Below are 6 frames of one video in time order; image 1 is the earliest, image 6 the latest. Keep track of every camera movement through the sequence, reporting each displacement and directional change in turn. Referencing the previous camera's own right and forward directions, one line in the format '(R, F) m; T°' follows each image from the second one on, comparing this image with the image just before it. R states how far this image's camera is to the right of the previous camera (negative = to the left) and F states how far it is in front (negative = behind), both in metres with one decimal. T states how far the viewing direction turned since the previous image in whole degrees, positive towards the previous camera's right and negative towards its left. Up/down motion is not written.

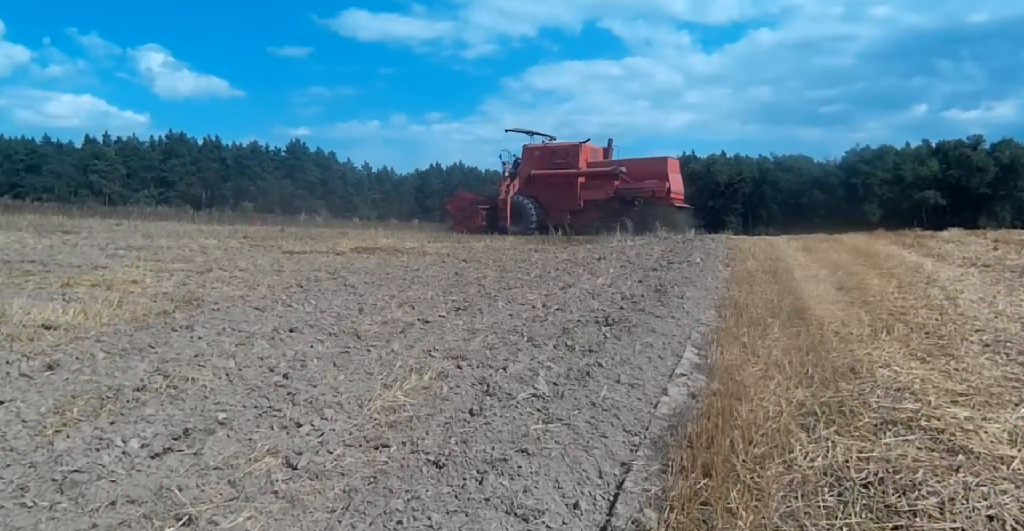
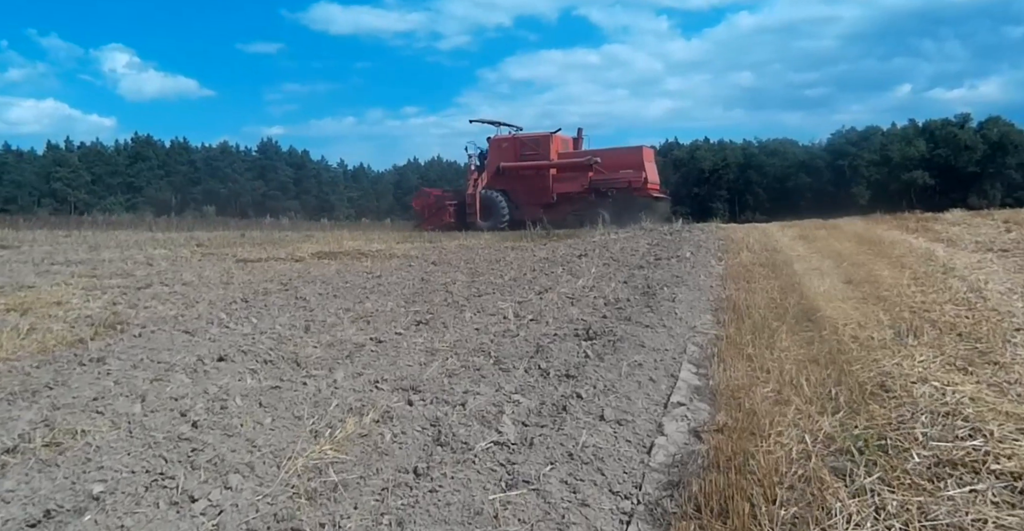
(+0.2, +0.9) m; +1°
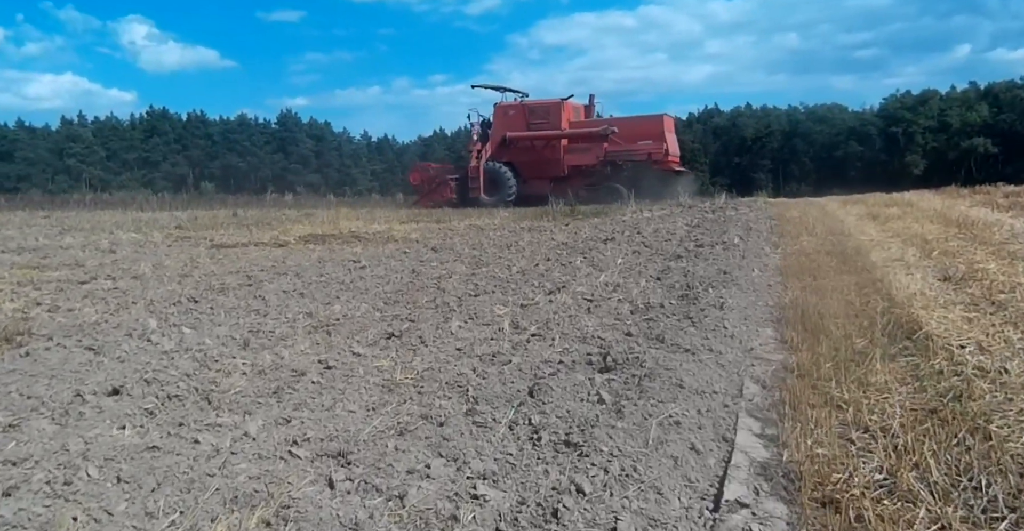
(+0.2, +1.4) m; -3°
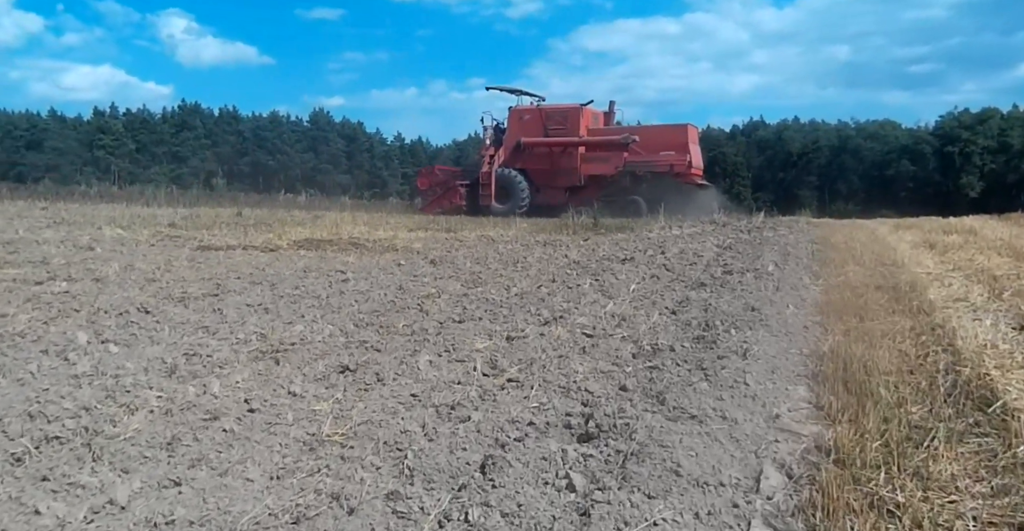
(+0.3, +0.8) m; -3°
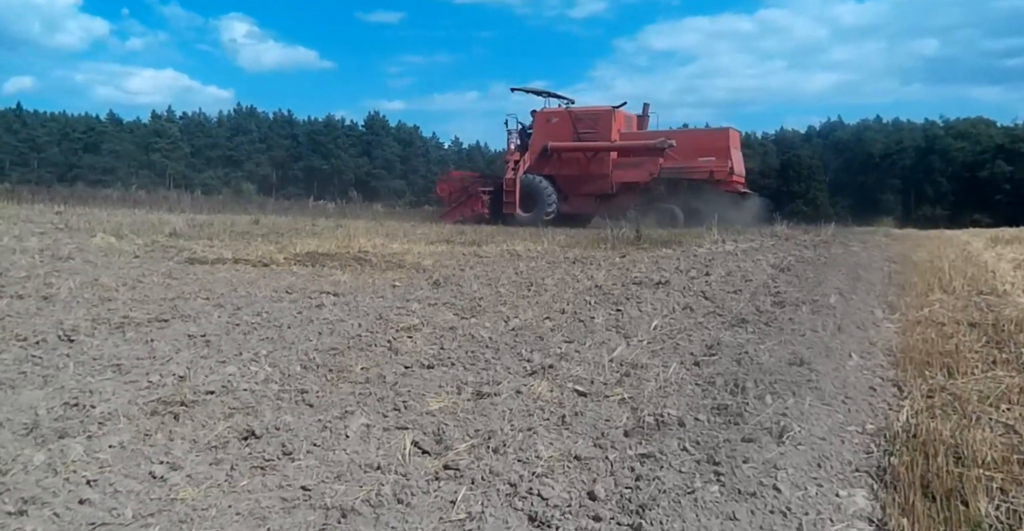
(+0.5, +1.0) m; -5°
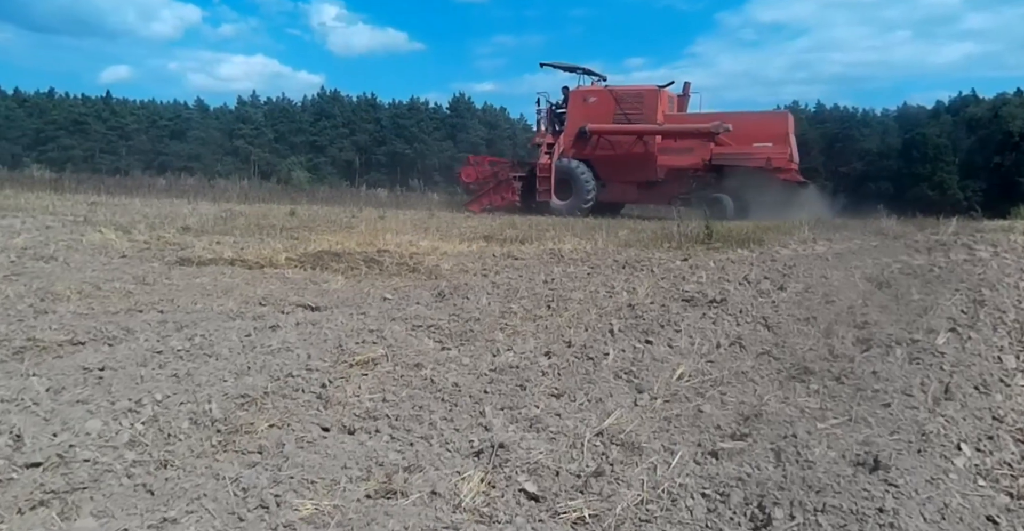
(+0.6, +1.2) m; -8°
